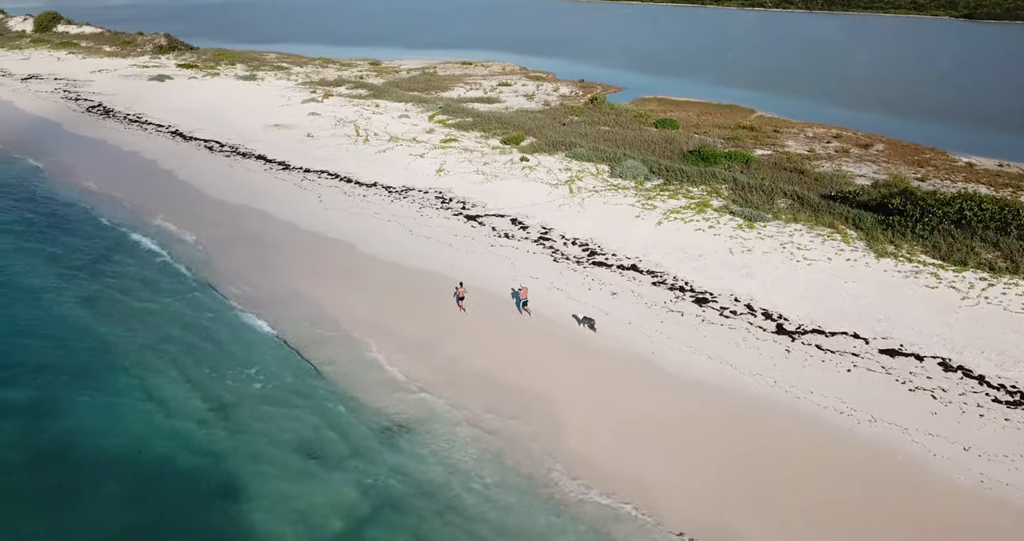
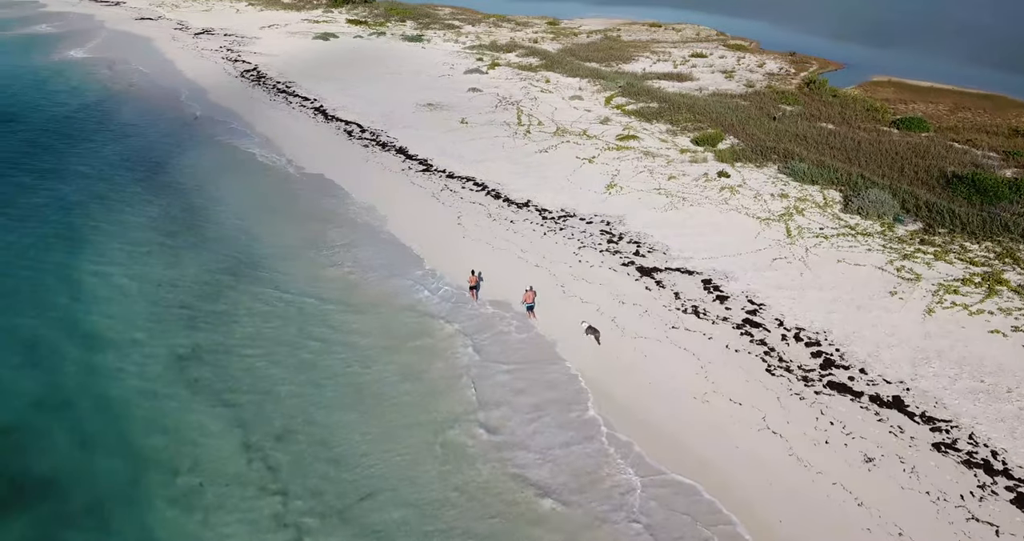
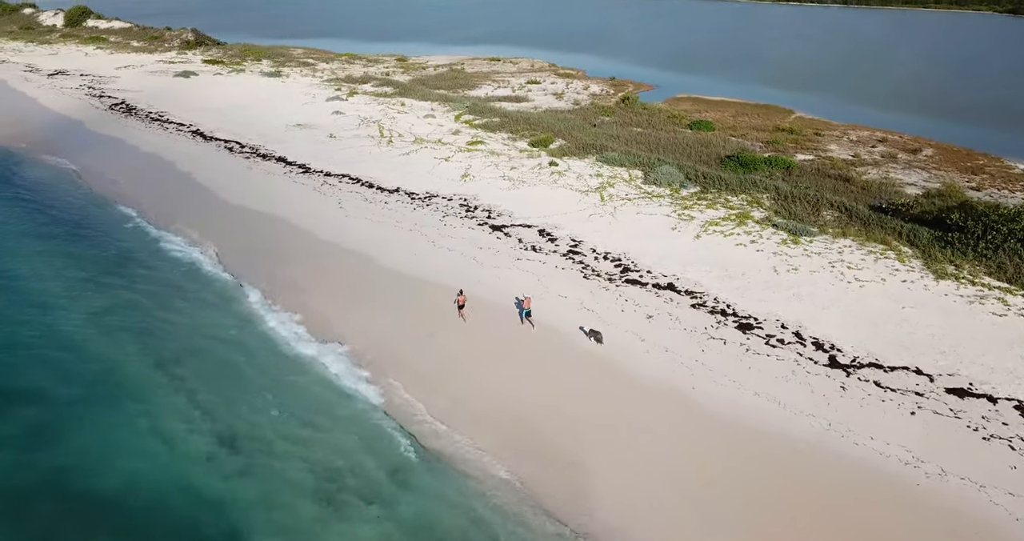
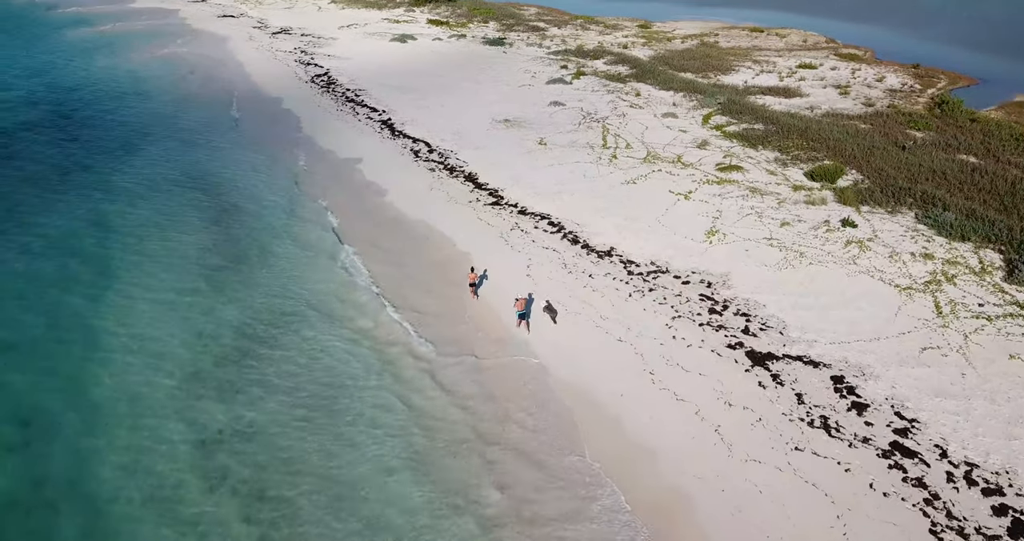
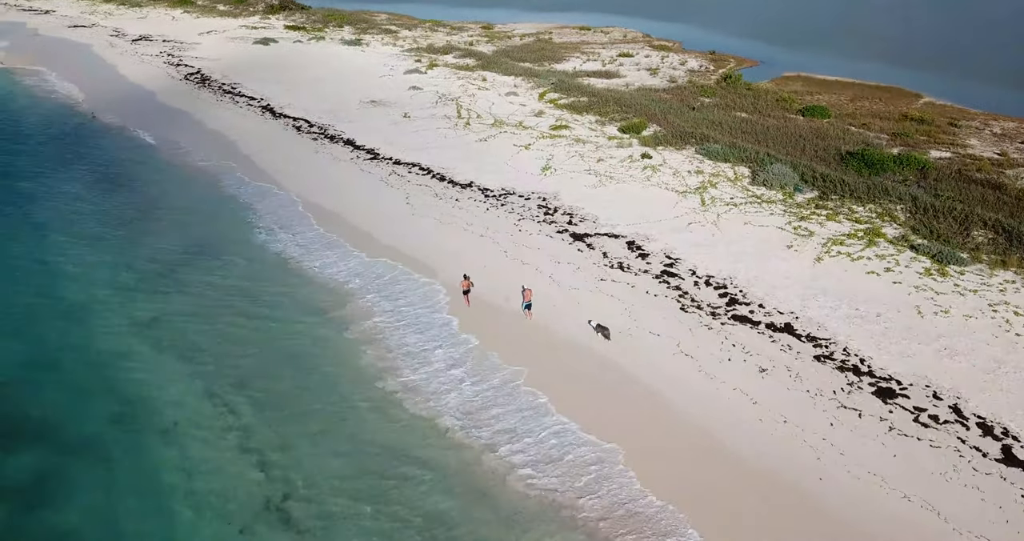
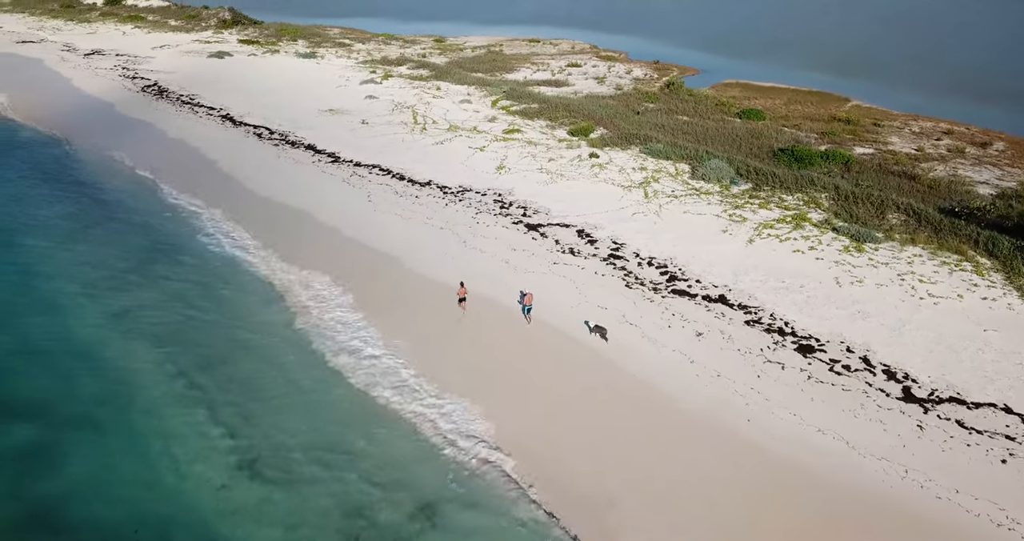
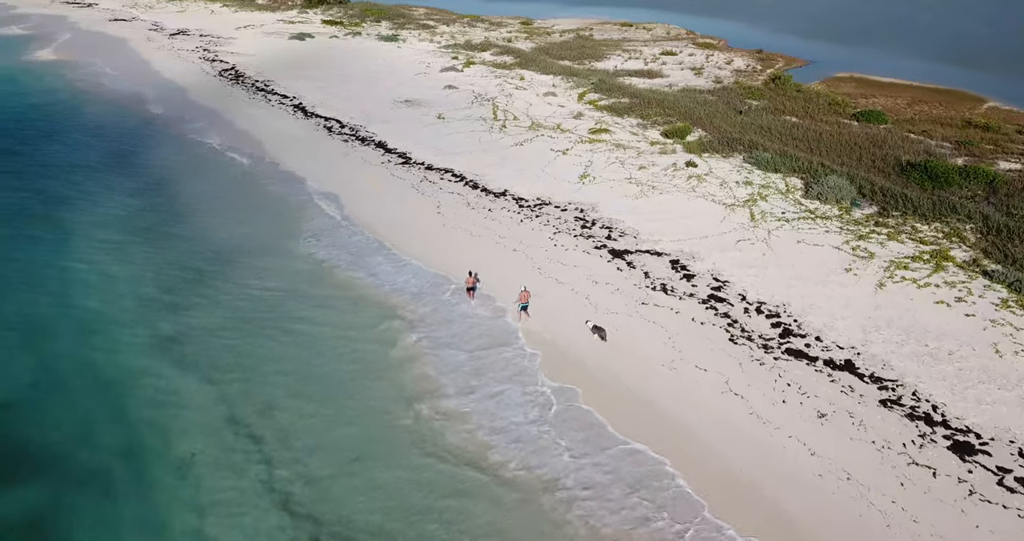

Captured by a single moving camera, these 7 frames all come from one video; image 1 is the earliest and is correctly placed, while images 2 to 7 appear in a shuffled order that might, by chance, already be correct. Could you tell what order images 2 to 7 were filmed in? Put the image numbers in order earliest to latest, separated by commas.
3, 6, 5, 7, 2, 4
